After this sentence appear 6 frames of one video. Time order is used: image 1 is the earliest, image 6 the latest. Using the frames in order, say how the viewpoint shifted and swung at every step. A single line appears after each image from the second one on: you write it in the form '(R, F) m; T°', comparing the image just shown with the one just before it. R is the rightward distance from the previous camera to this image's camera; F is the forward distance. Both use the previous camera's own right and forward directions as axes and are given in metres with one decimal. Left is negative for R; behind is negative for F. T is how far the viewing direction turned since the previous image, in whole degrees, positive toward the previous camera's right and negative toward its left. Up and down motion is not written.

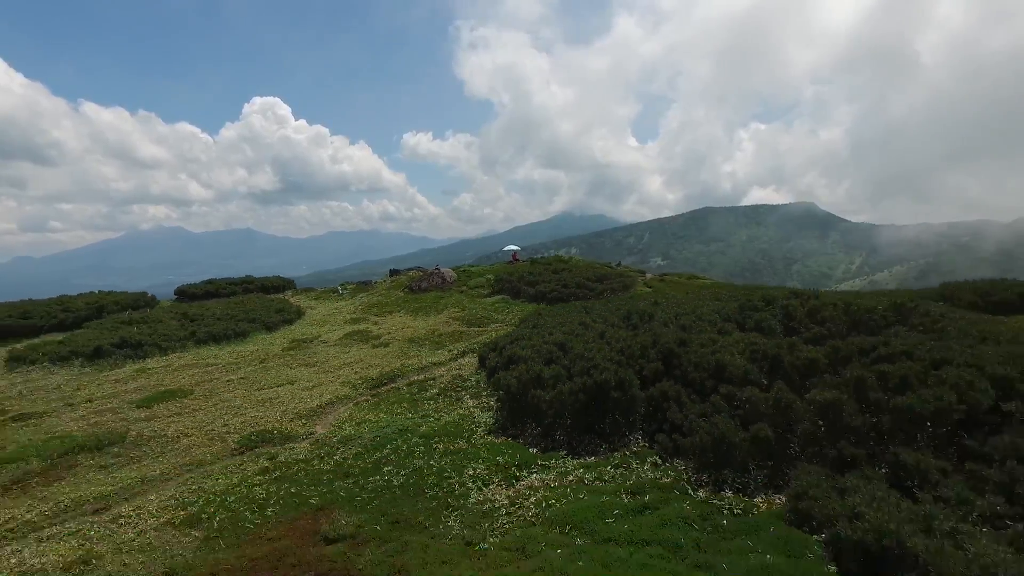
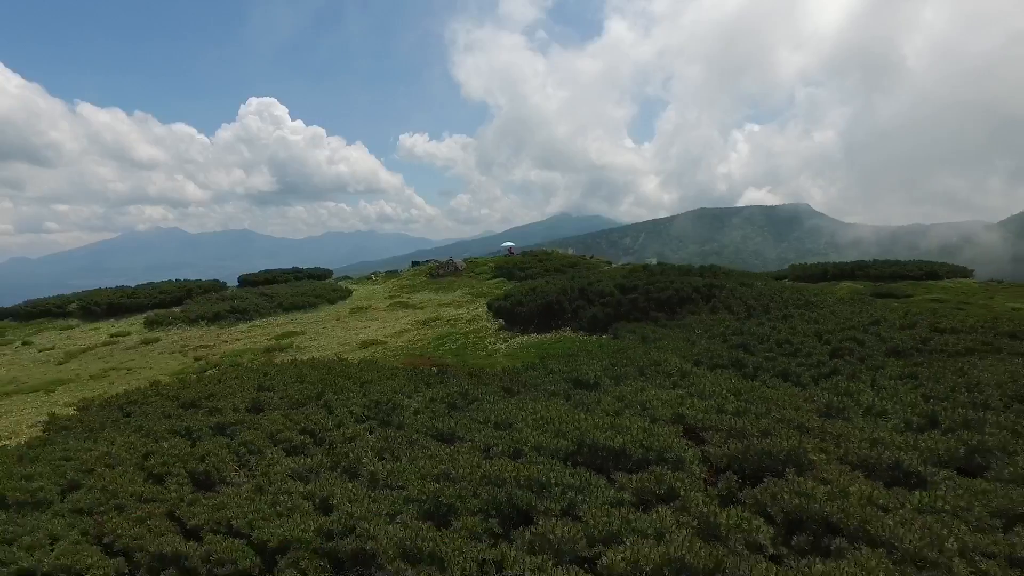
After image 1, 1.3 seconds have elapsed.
(+0.1, -10.5) m; 0°
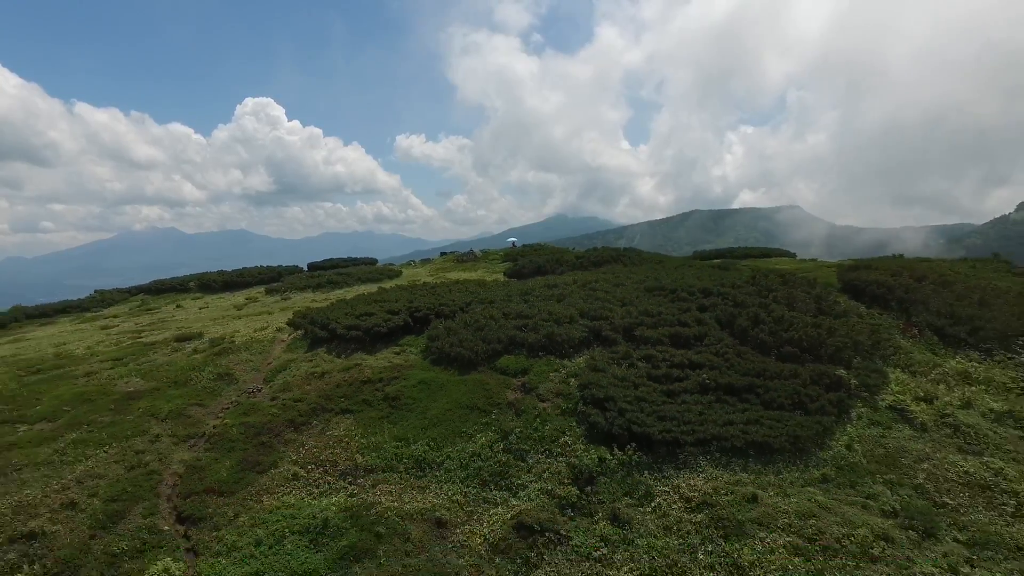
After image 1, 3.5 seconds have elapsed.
(-0.7, -17.3) m; 0°
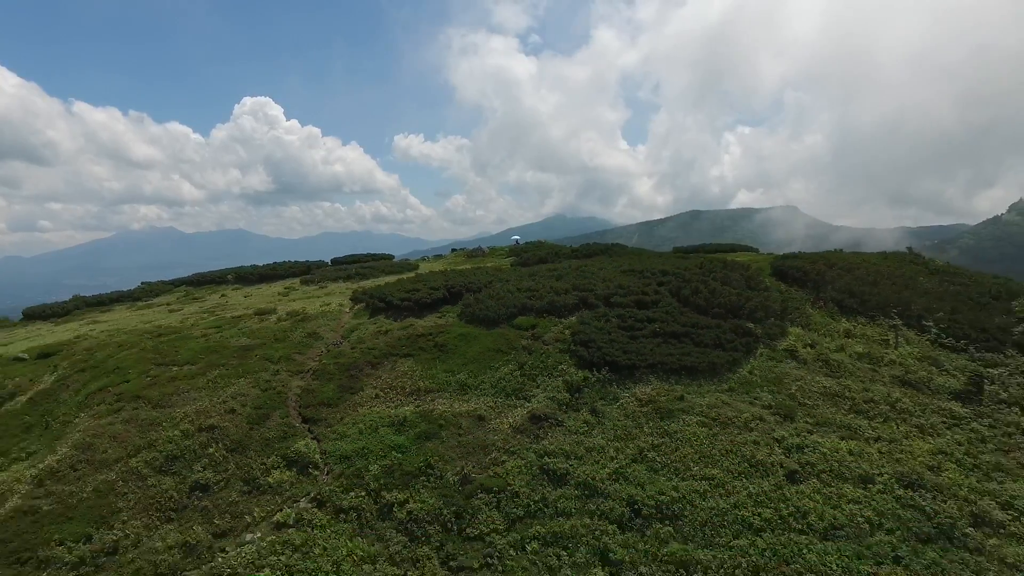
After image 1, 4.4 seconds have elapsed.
(-0.7, -7.8) m; 0°
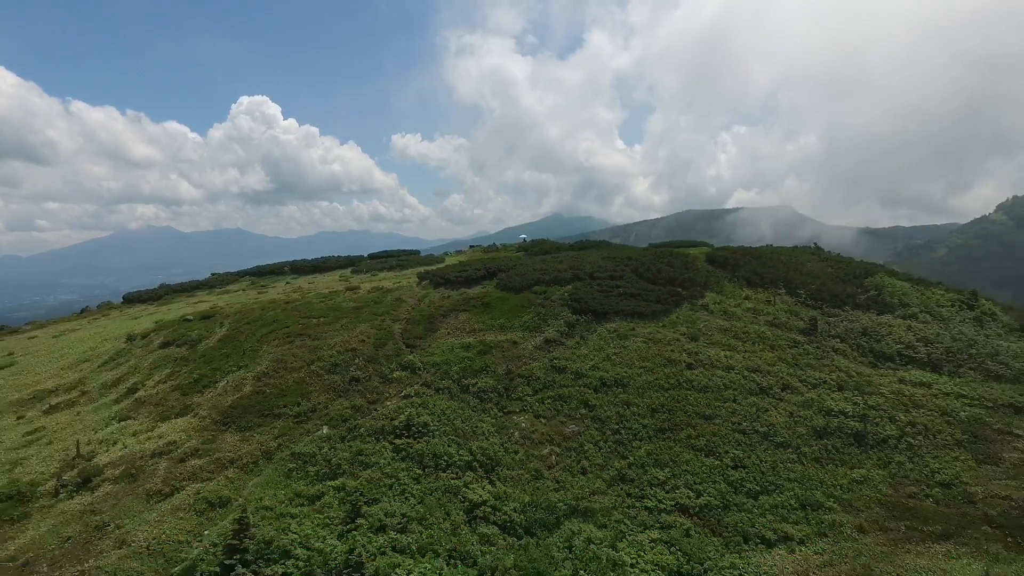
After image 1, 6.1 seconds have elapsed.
(-1.6, -15.2) m; 0°
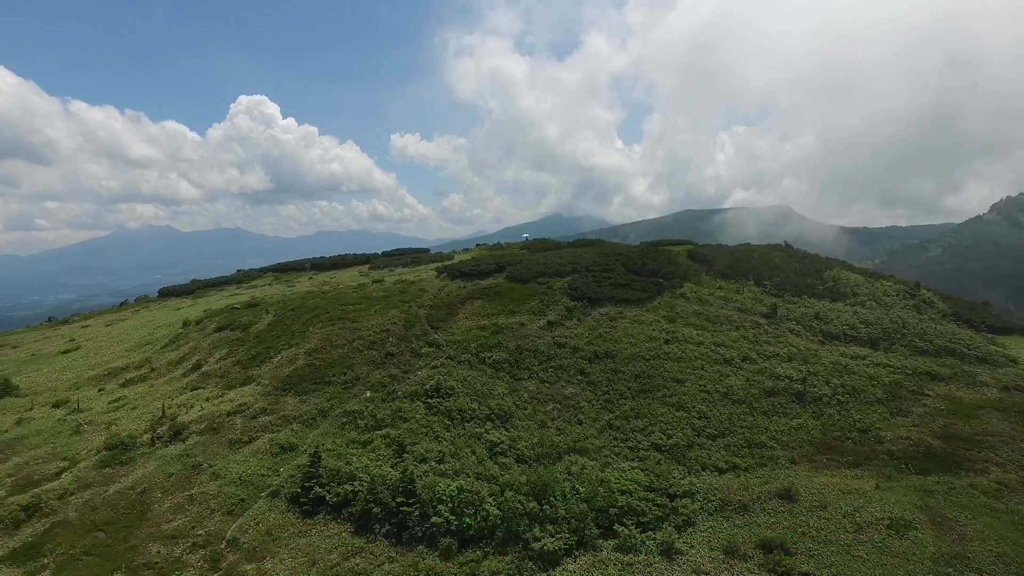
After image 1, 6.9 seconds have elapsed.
(-0.7, -7.2) m; 0°
